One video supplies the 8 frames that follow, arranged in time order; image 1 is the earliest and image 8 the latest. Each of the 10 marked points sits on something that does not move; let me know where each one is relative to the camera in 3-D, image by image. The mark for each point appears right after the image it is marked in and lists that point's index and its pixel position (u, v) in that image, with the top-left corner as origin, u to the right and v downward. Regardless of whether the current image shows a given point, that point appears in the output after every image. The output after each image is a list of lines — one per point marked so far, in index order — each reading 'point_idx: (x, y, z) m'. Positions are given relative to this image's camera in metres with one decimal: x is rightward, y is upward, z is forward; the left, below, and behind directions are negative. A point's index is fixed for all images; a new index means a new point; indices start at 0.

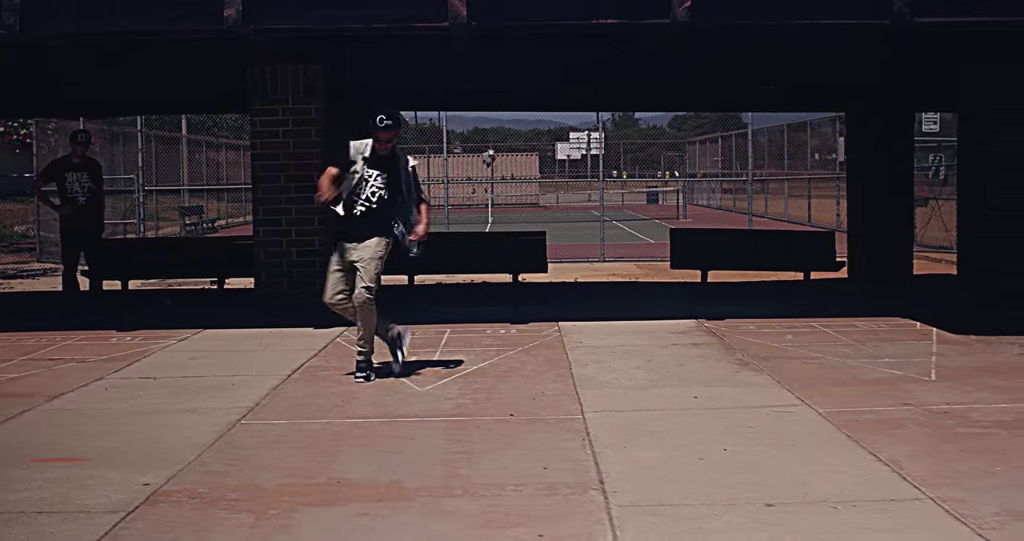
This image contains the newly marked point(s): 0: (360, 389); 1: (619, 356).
0: (-1.2, -0.9, +8.5) m
1: (+1.0, -0.8, +9.9) m
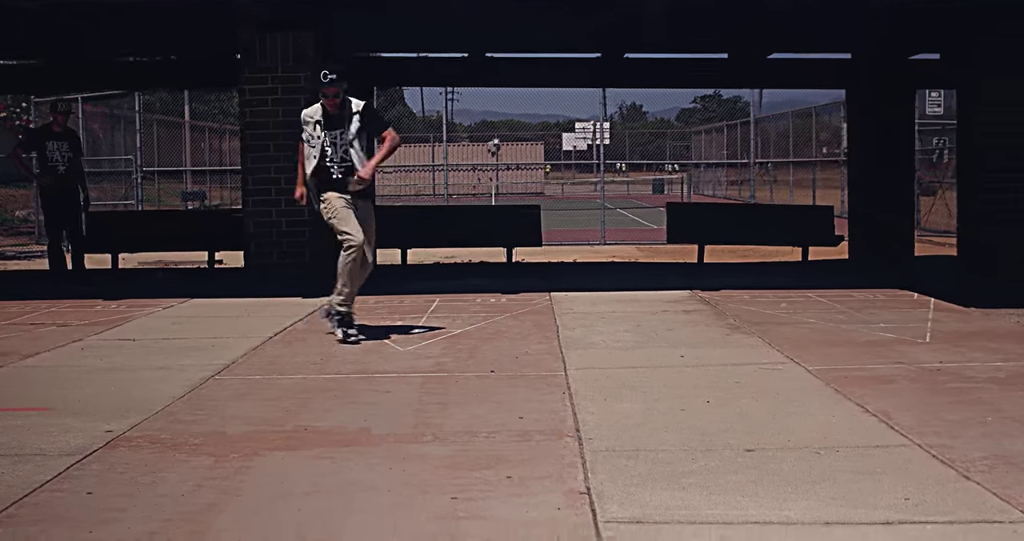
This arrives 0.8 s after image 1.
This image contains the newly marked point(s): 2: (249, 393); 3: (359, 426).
0: (-1.3, -0.6, +8.4) m
1: (+0.9, -0.5, +9.7) m
2: (-1.6, -0.8, +6.7) m
3: (-0.8, -0.8, +5.7) m
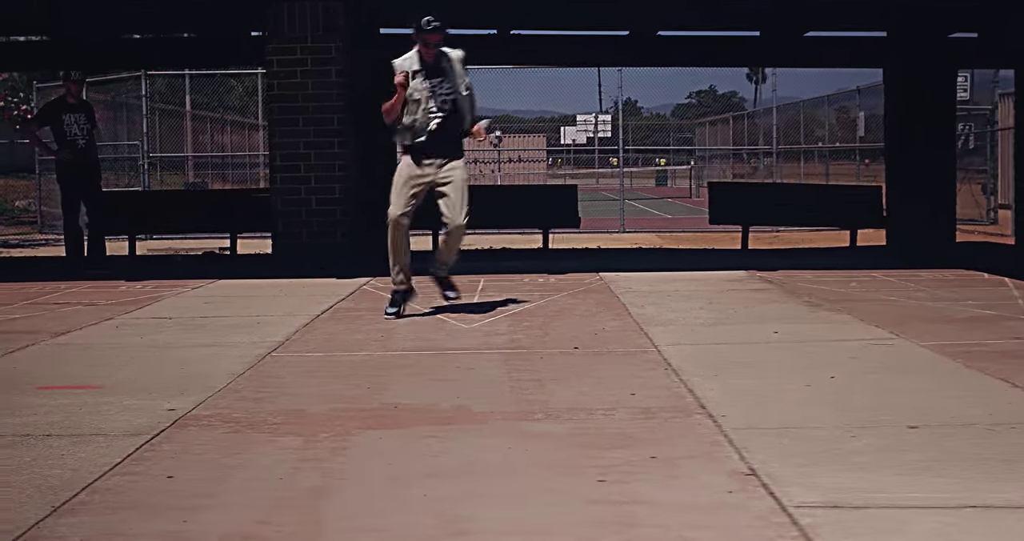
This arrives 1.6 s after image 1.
0: (-0.8, -0.4, +7.7) m
1: (+1.4, -0.2, +9.1) m
2: (-1.1, -0.6, +6.0) m
3: (-0.3, -0.6, +5.1) m
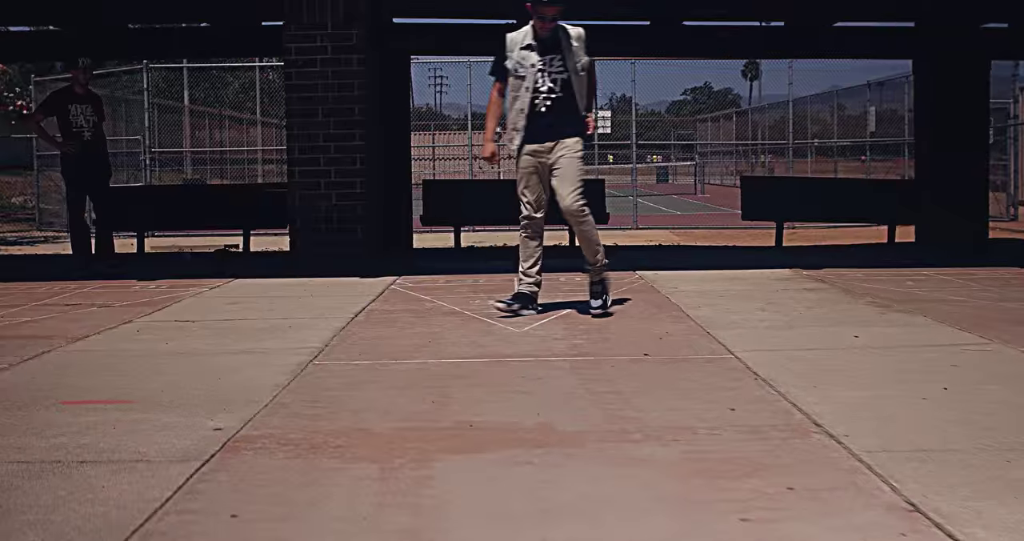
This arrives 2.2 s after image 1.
0: (-0.4, -0.4, +7.1) m
1: (+1.8, -0.2, +8.5) m
2: (-0.7, -0.6, +5.4) m
3: (+0.1, -0.6, +4.5) m
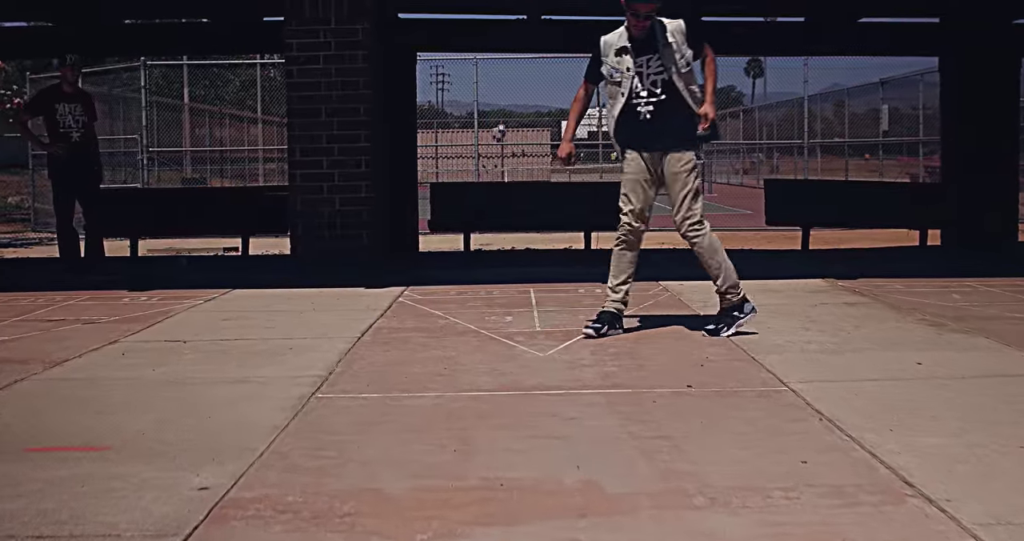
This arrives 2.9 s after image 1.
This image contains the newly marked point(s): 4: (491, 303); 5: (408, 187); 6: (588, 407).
0: (-0.3, -0.5, +6.5) m
1: (+1.9, -0.3, +7.8) m
2: (-0.6, -0.7, +4.8) m
3: (+0.2, -0.7, +3.9) m
4: (-0.2, -0.3, +8.8) m
5: (-1.3, +1.0, +13.0) m
6: (+0.3, -0.6, +5.0) m
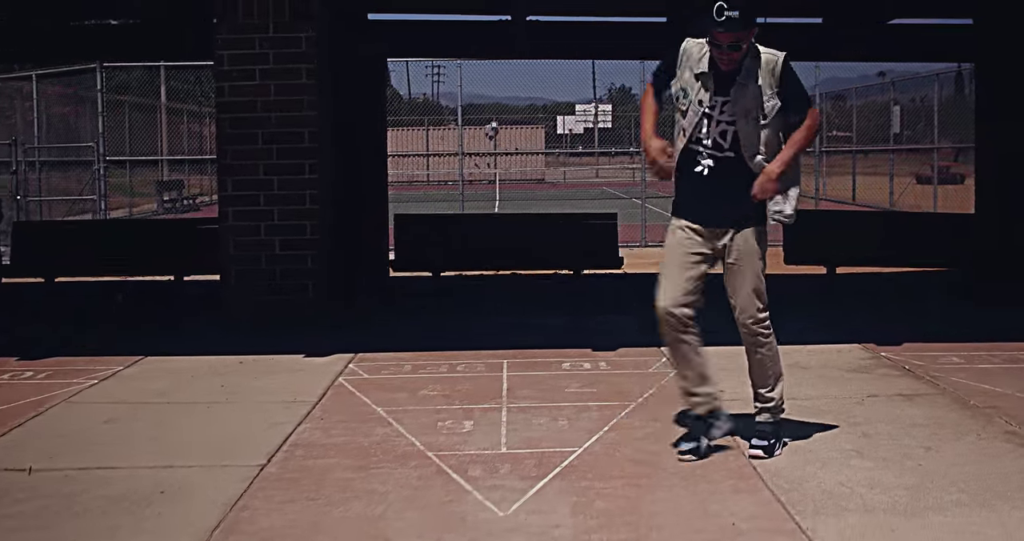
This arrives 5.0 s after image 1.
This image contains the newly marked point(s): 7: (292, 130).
0: (-0.5, -1.0, +4.7) m
1: (+1.7, -0.9, +6.0) m
2: (-0.8, -1.2, +3.0) m
3: (0.0, -1.3, +2.0) m
4: (-0.4, -0.8, +7.0) m
5: (-1.5, +0.5, +11.2) m
6: (+0.1, -1.2, +3.2) m
7: (-1.9, +1.2, +9.3) m
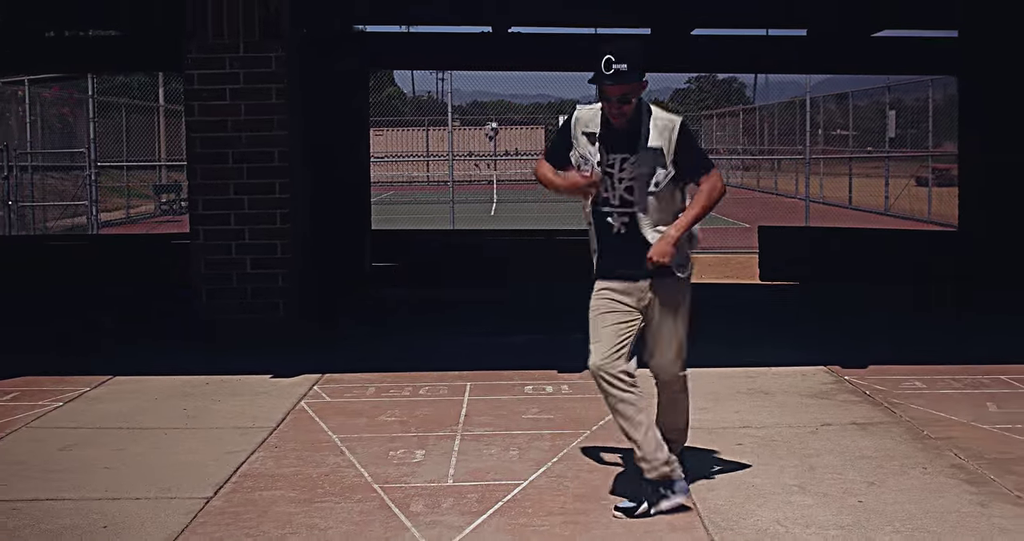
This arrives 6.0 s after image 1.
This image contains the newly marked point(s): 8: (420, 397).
0: (-0.8, -1.2, +4.7) m
1: (+1.4, -1.1, +6.0) m
2: (-1.1, -1.4, +3.0) m
3: (-0.3, -1.5, +2.1) m
4: (-0.7, -1.0, +7.1) m
5: (-1.7, +0.4, +11.2) m
6: (-0.2, -1.4, +3.2) m
7: (-2.2, +1.1, +9.4) m
8: (-0.7, -0.9, +7.6) m
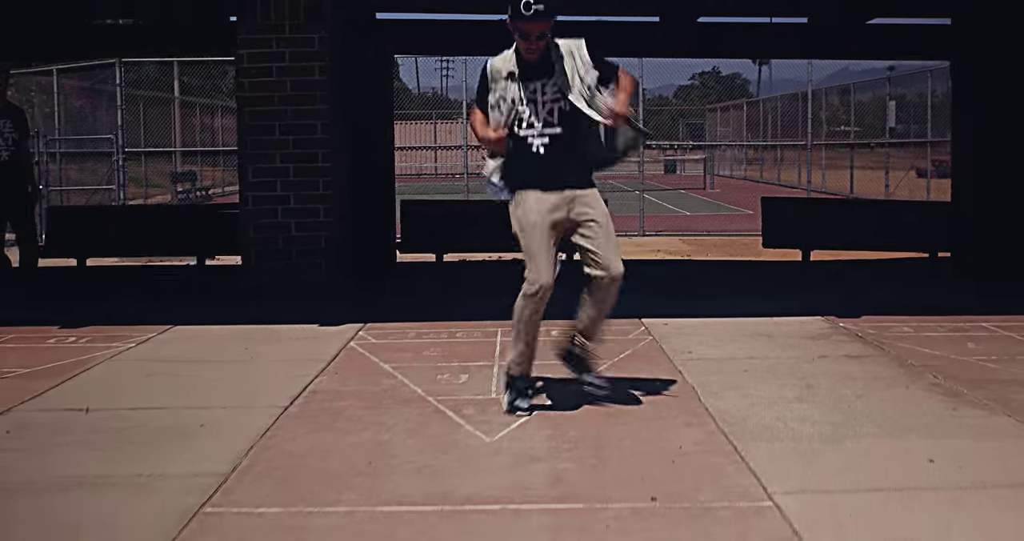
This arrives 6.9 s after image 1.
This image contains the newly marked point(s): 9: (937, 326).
0: (-0.6, -0.9, +5.5) m
1: (+1.6, -0.7, +6.9) m
2: (-0.9, -1.1, +3.9) m
3: (-0.1, -1.1, +2.9) m
4: (-0.5, -0.6, +7.9) m
5: (-1.5, +0.7, +12.1) m
6: (0.0, -1.0, +4.1) m
7: (-2.0, +1.4, +10.2) m
8: (-0.4, -0.5, +8.5) m
9: (+3.6, -0.4, +9.0) m
